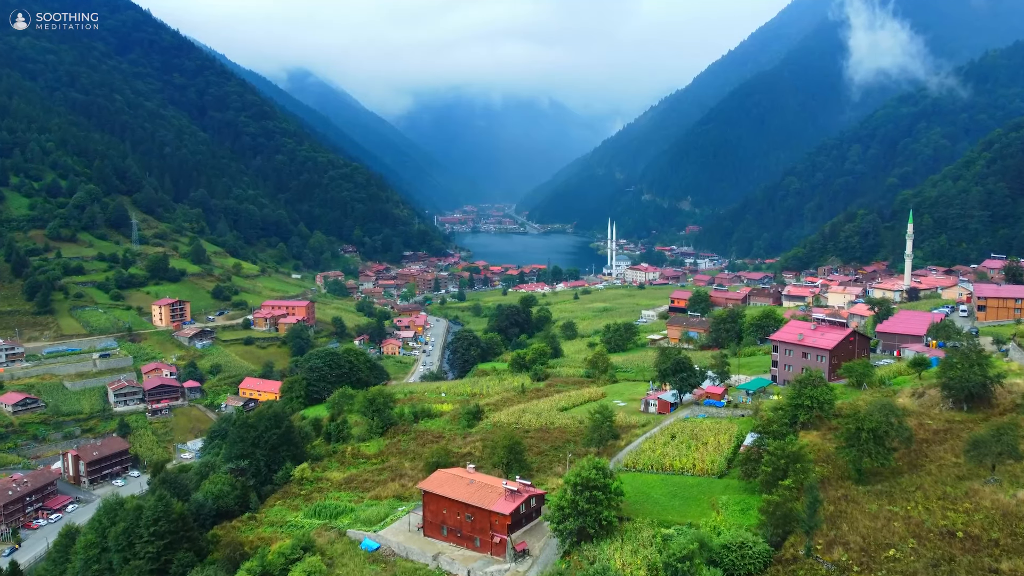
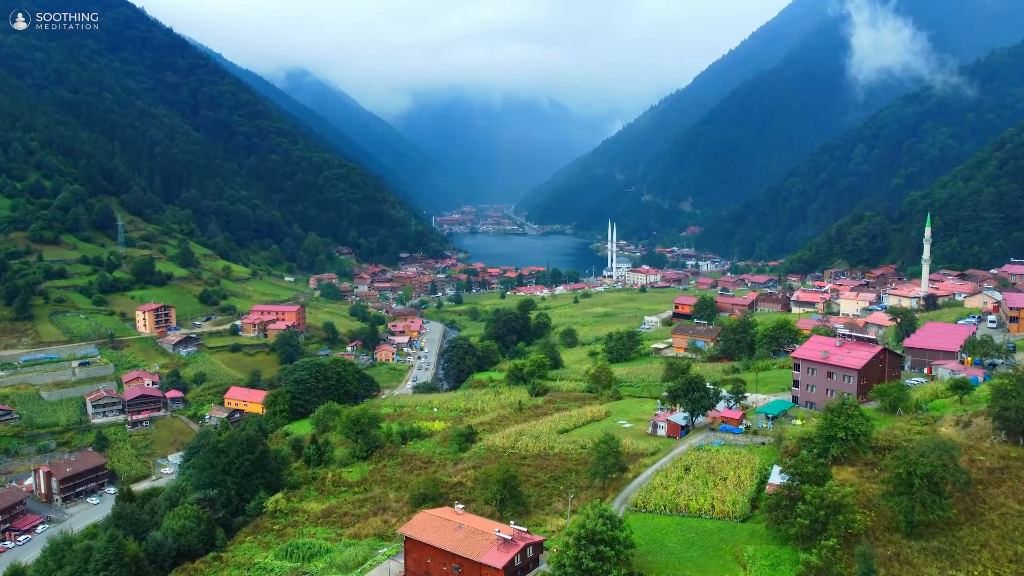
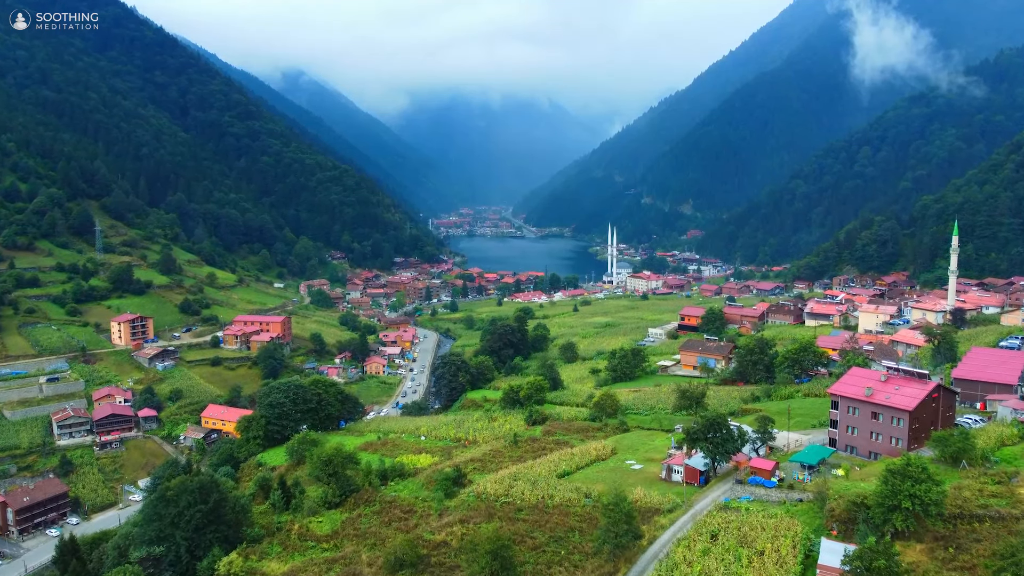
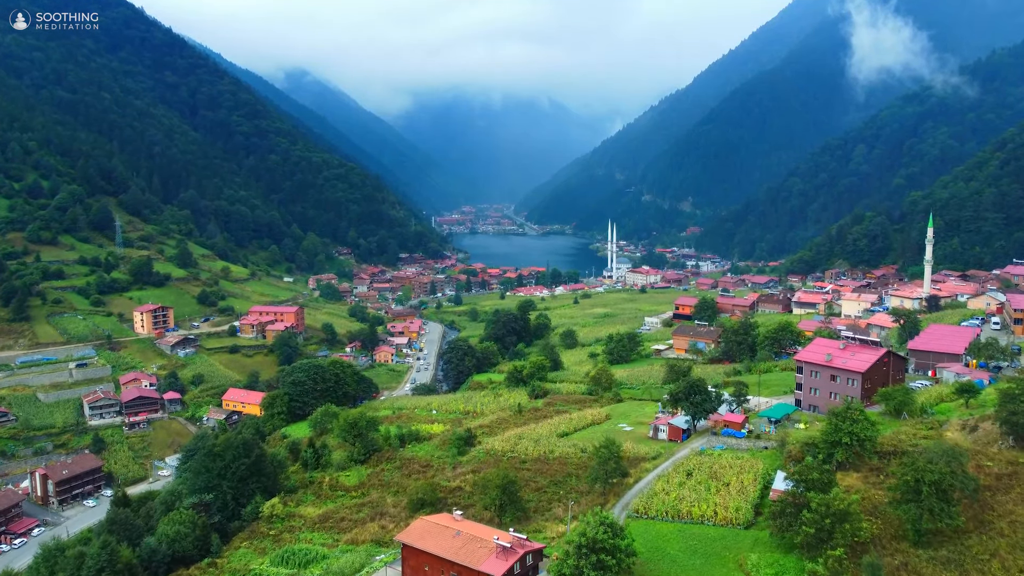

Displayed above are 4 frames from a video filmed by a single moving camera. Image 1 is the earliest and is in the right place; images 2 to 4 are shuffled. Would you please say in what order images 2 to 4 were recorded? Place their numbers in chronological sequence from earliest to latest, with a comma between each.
2, 4, 3
